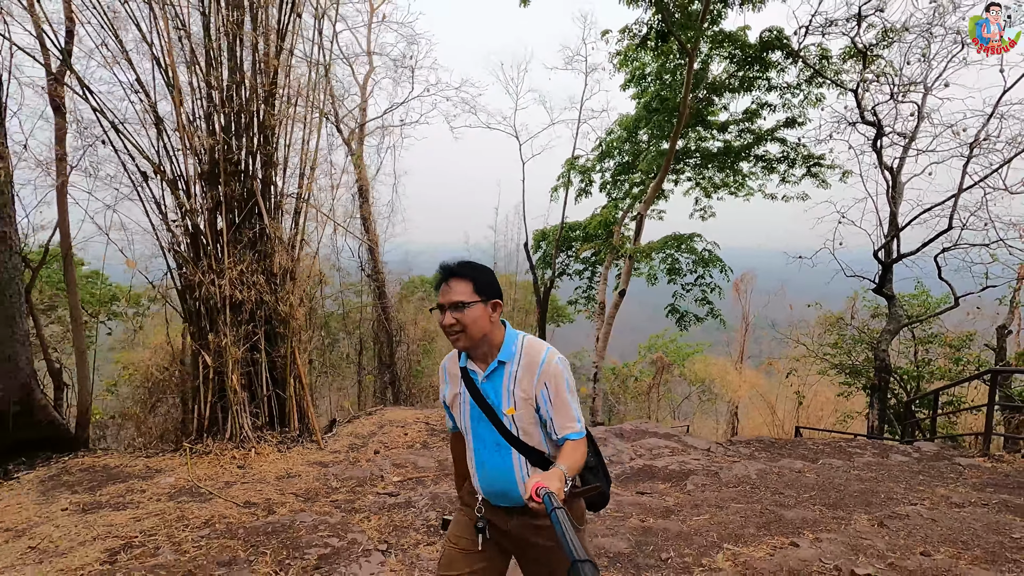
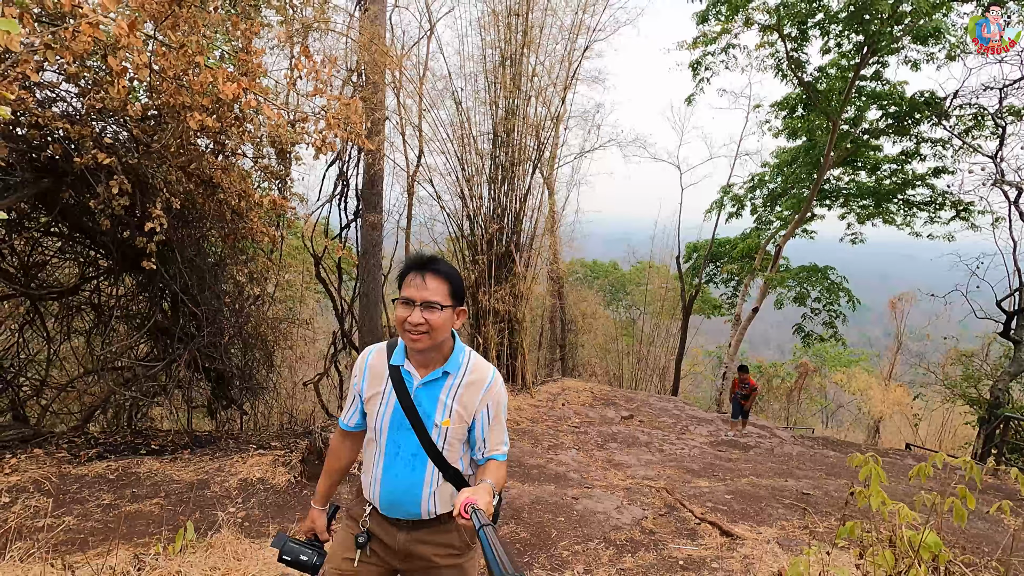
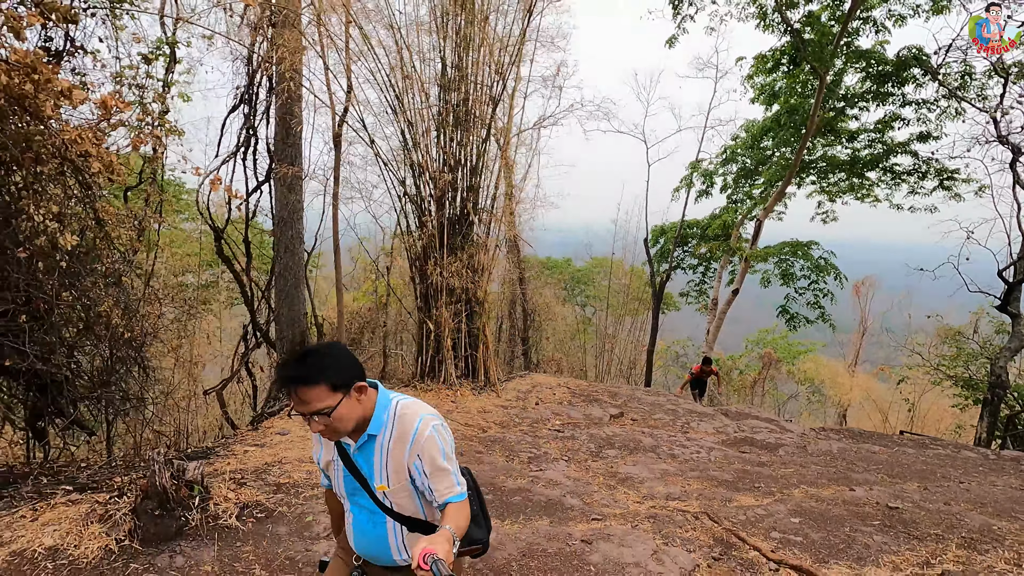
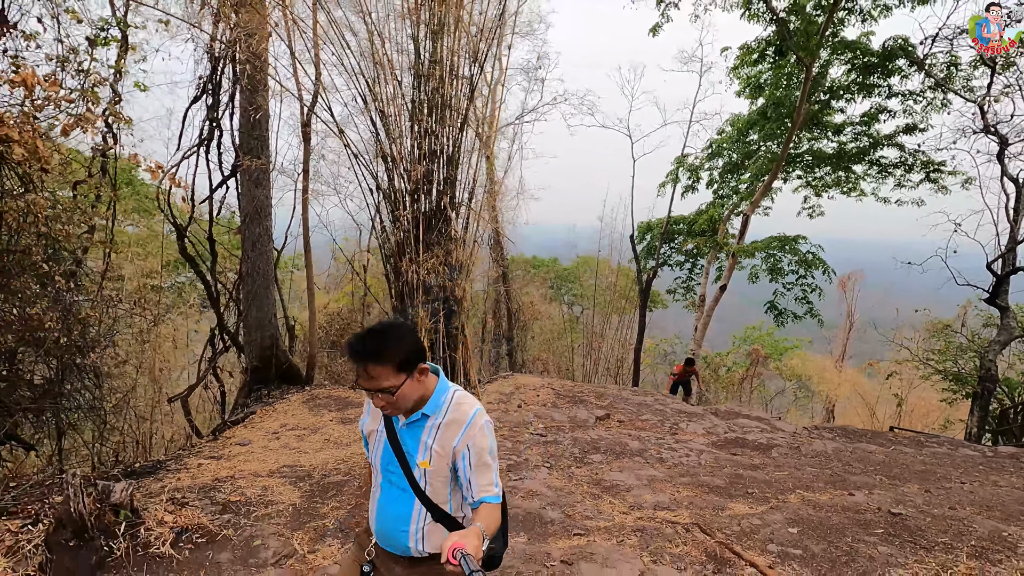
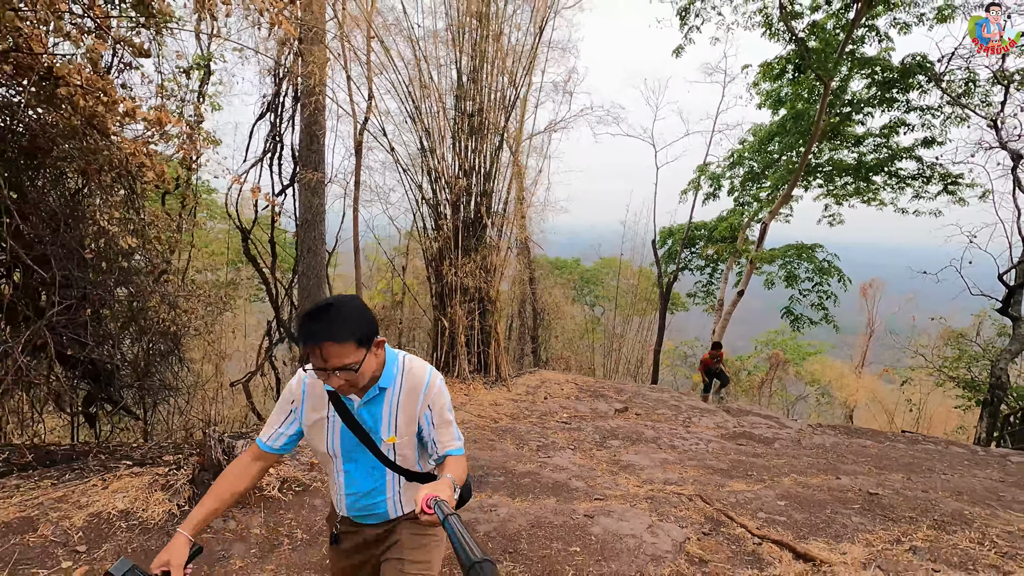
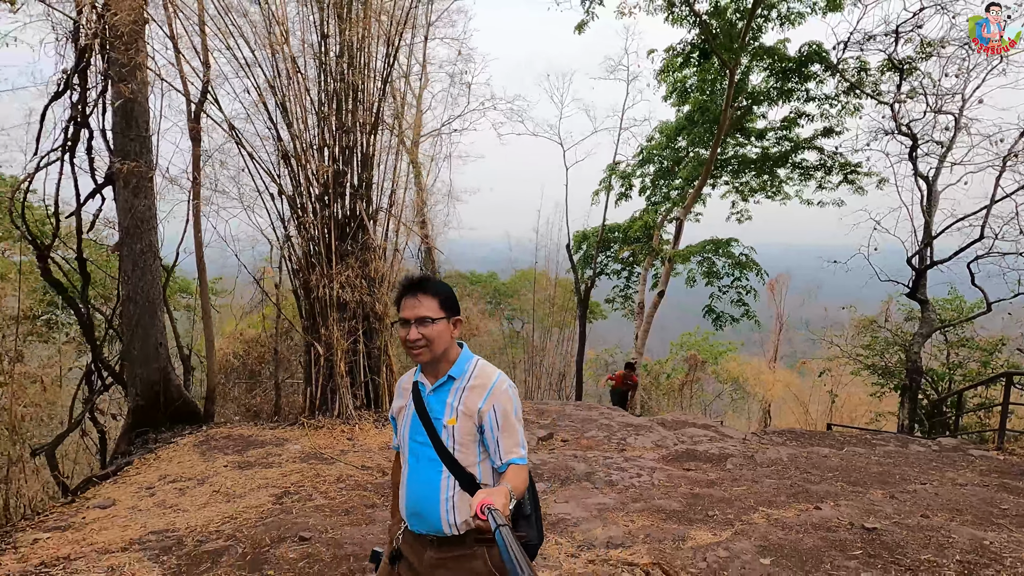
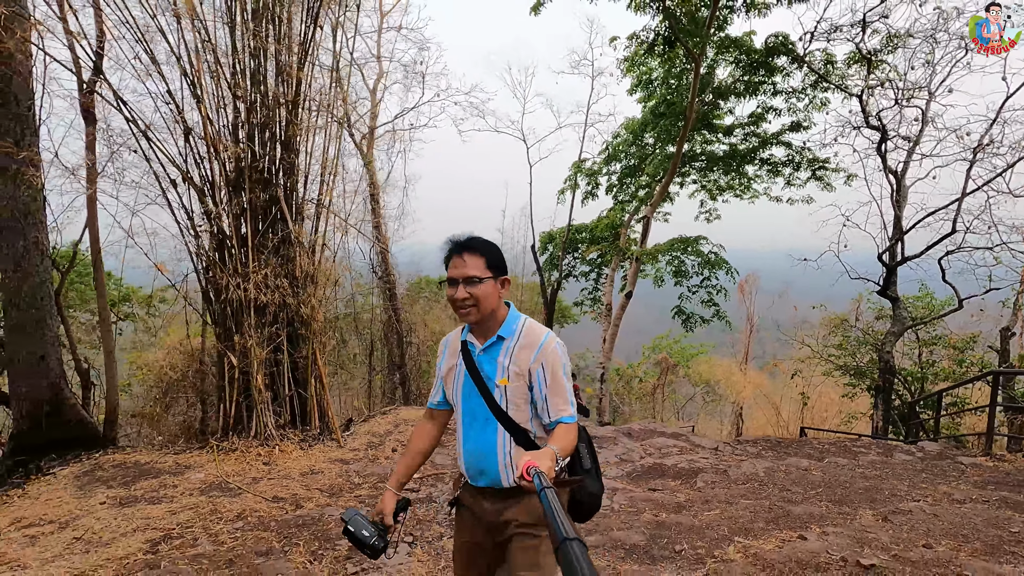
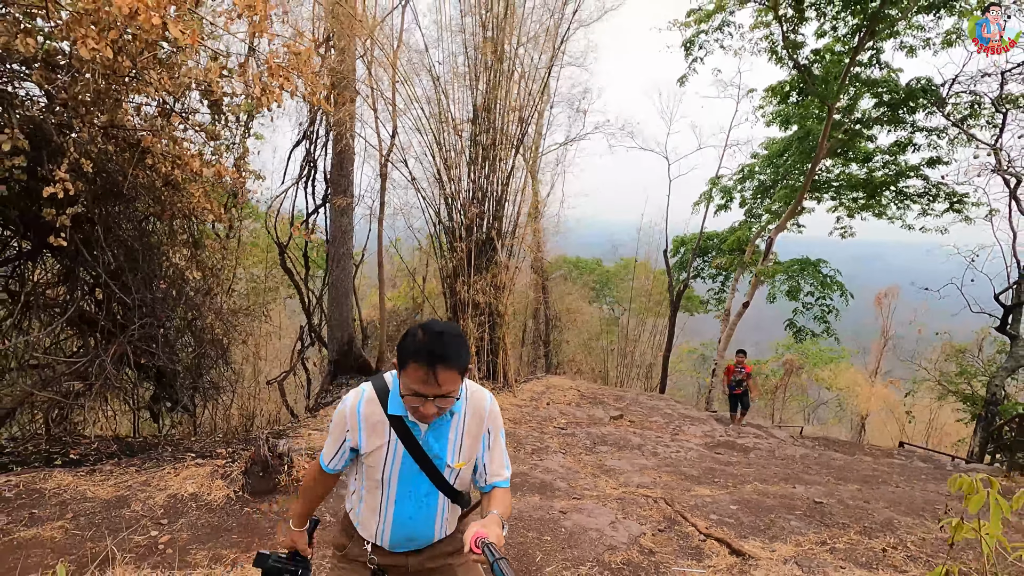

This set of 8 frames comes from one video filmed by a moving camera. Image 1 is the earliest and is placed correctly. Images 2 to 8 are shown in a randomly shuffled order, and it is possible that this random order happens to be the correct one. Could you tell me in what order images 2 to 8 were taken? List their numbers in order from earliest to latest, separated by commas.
7, 6, 4, 3, 5, 8, 2
